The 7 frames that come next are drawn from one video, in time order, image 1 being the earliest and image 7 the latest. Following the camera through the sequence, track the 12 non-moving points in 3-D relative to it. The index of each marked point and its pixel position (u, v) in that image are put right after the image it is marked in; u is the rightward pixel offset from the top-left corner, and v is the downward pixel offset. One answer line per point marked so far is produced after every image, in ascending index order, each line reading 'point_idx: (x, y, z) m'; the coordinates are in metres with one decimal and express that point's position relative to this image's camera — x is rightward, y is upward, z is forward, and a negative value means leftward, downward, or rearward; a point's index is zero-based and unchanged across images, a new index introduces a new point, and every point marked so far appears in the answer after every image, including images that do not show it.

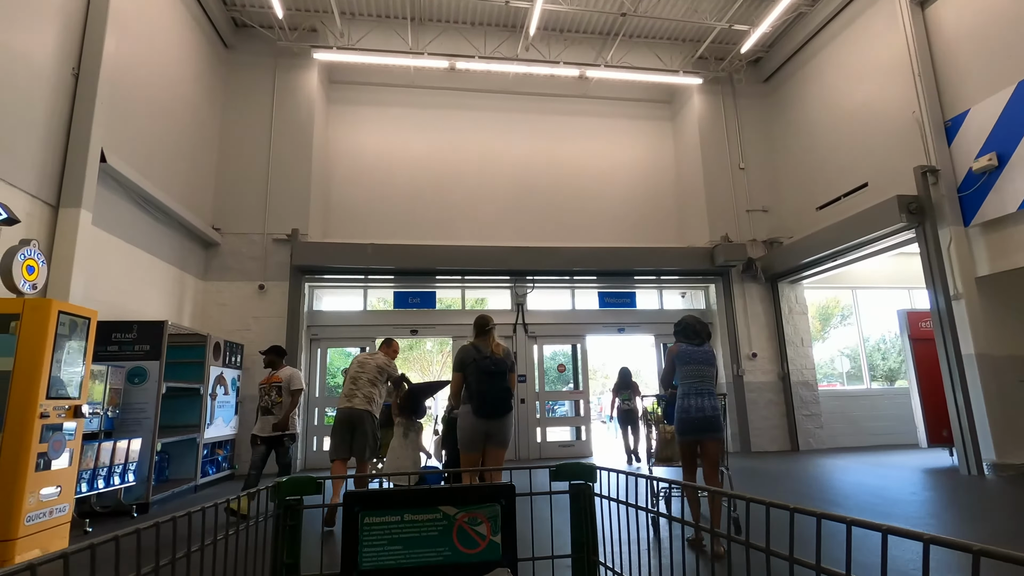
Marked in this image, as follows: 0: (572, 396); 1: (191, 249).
0: (+0.9, -1.6, +7.9) m
1: (-4.2, +0.5, +7.0) m
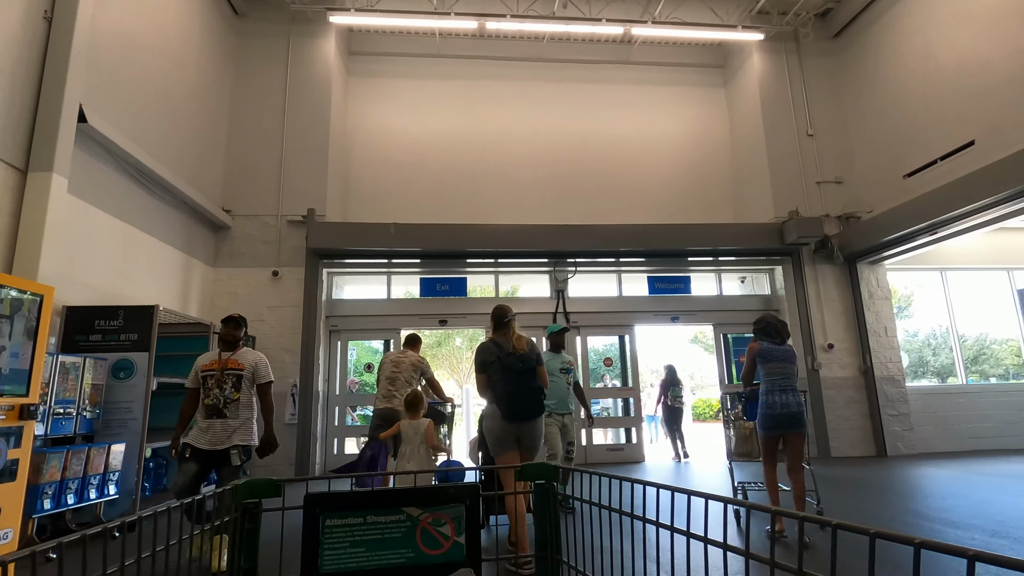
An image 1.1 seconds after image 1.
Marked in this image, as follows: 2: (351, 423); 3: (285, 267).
0: (+1.4, -1.4, +7.0) m
1: (-3.7, +0.7, +6.4) m
2: (-2.0, -1.7, +6.7) m
3: (-2.8, +0.3, +6.6) m
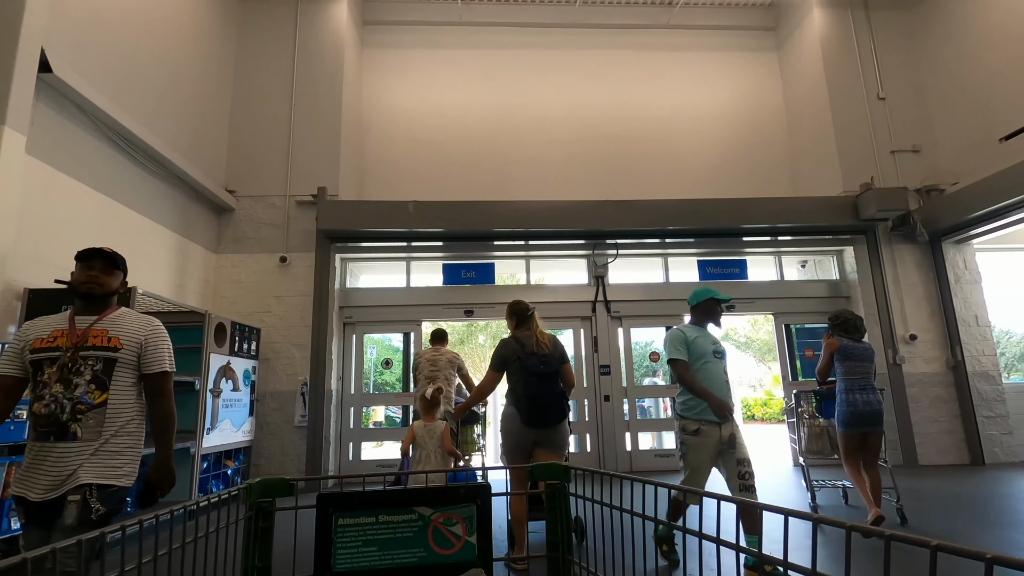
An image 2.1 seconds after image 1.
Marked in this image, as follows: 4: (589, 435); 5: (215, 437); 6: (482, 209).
0: (+1.8, -1.2, +6.2) m
1: (-3.3, +0.8, +5.7) m
2: (-1.6, -1.5, +6.1) m
3: (-2.4, +0.4, +6.0) m
4: (+0.9, -1.7, +6.0) m
5: (-2.5, -1.2, +4.5) m
6: (-0.3, +0.9, +5.8) m
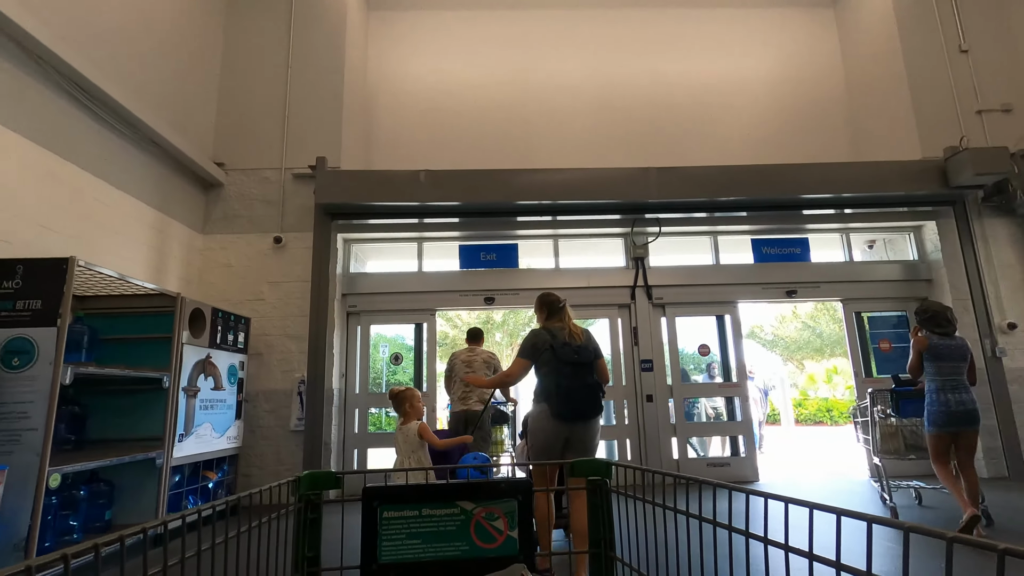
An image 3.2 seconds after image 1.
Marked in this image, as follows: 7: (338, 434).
0: (+2.1, -1.0, +5.4) m
1: (-3.1, +0.9, +5.0) m
2: (-1.4, -1.4, +5.3) m
3: (-2.2, +0.5, +5.3) m
4: (+1.1, -1.5, +5.2) m
5: (-2.3, -1.1, +3.7) m
6: (-0.1, +1.0, +5.0) m
7: (-1.7, -1.4, +5.2) m
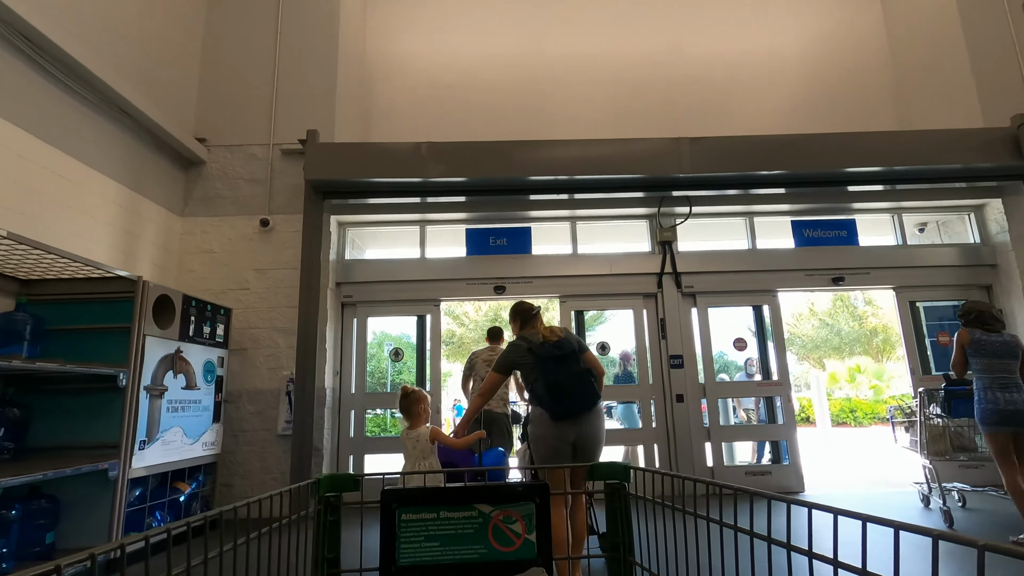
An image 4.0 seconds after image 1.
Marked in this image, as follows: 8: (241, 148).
0: (+2.2, -0.9, +4.8) m
1: (-3.0, +1.0, +4.5) m
2: (-1.2, -1.3, +4.8) m
3: (-2.1, +0.7, +4.7) m
4: (+1.3, -1.4, +4.6) m
5: (-2.2, -1.0, +3.2) m
6: (0.0, +1.1, +4.5) m
7: (-1.6, -1.3, +4.7) m
8: (-2.5, +1.3, +4.9) m
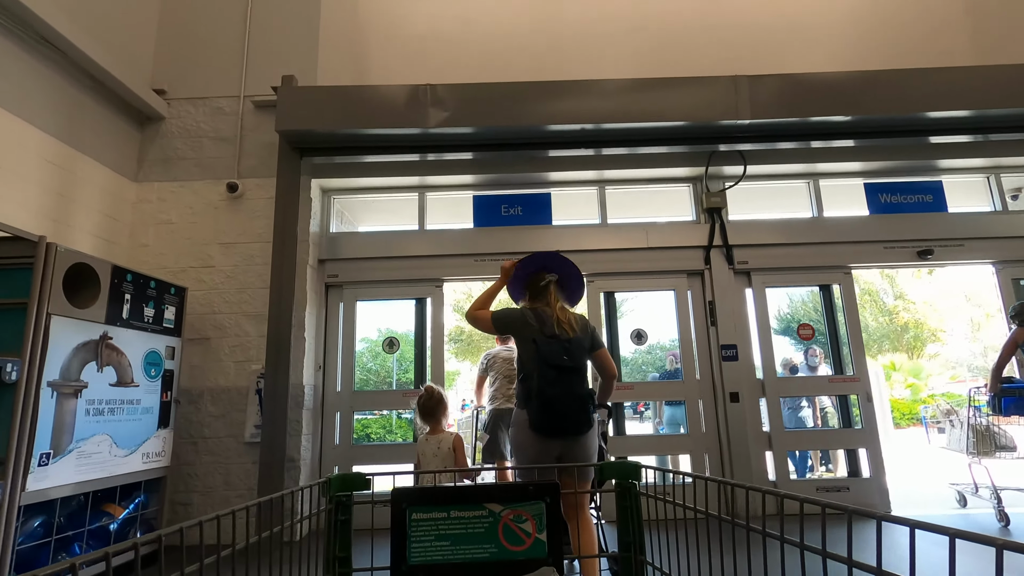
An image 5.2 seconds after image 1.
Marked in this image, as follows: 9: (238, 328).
0: (+2.4, -0.7, +3.9) m
1: (-2.9, +1.2, +3.8) m
2: (-1.1, -1.1, +4.0) m
3: (-1.9, +0.8, +4.0) m
4: (+1.4, -1.2, +3.8) m
5: (-2.0, -0.8, +2.4) m
6: (+0.2, +1.3, +3.6) m
7: (-1.5, -1.2, +3.9) m
8: (-2.4, +1.4, +4.1) m
9: (-1.9, -0.3, +3.7) m
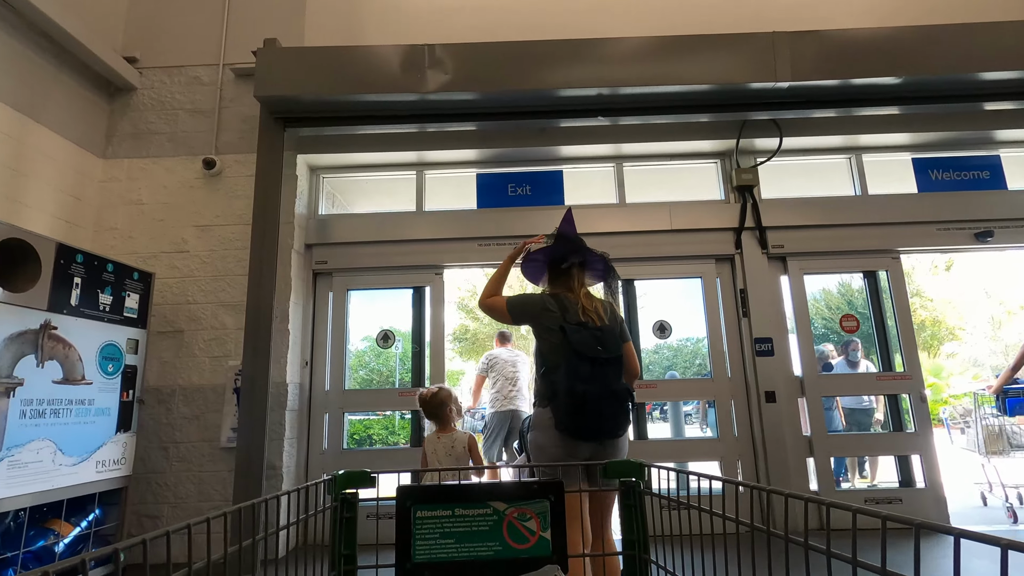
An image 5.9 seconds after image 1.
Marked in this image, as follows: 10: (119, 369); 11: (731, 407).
0: (+2.4, -0.7, +3.5) m
1: (-2.8, +1.3, +3.4) m
2: (-1.0, -1.0, +3.6) m
3: (-1.9, +0.9, +3.6) m
4: (+1.4, -1.1, +3.4) m
5: (-2.0, -0.7, +2.1) m
6: (+0.2, +1.4, +3.2) m
7: (-1.4, -1.1, +3.5) m
8: (-2.3, +1.5, +3.8) m
9: (-1.9, -0.2, +3.3) m
10: (-2.0, -0.4, +2.7) m
11: (+1.4, -0.8, +3.4) m
